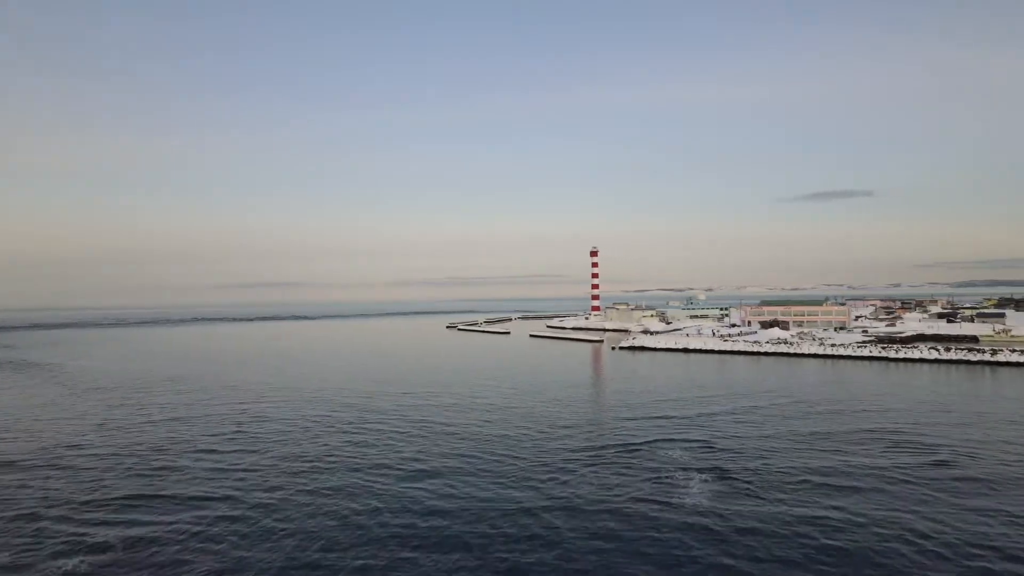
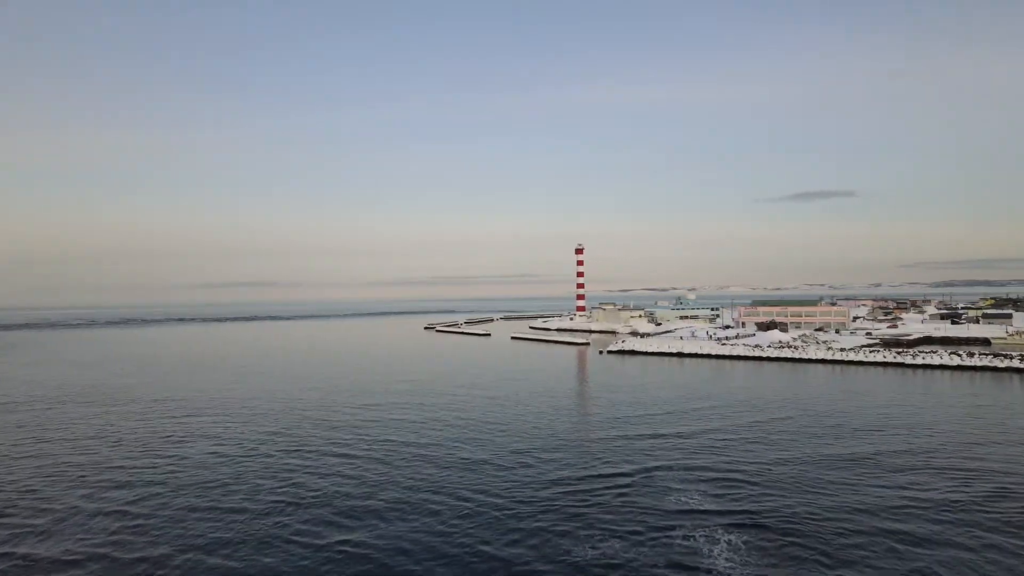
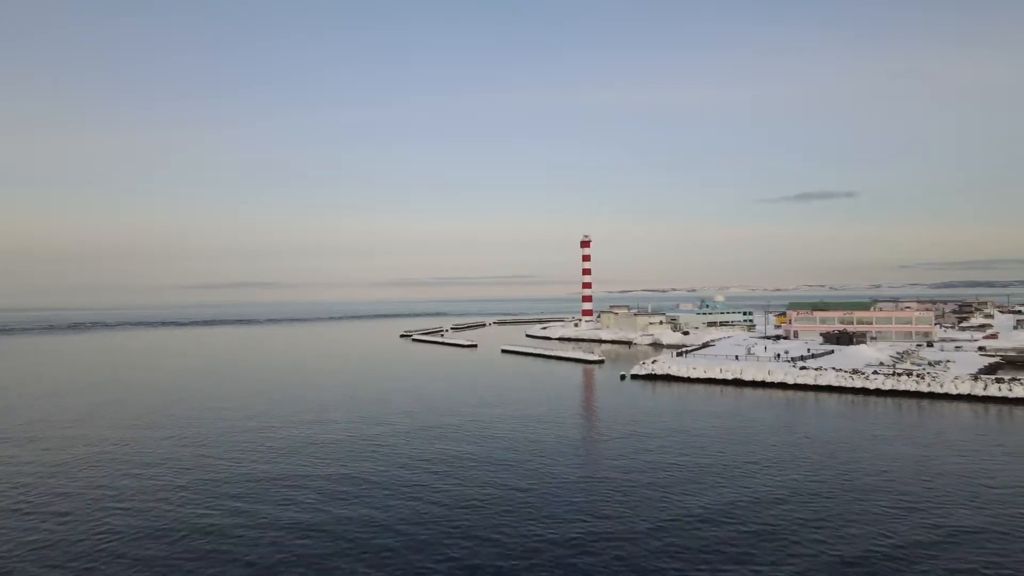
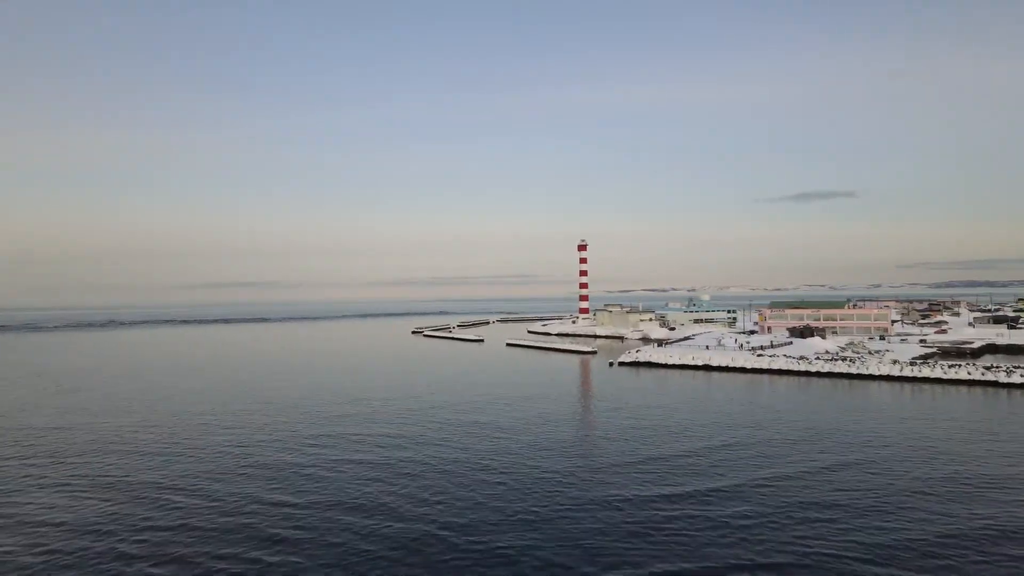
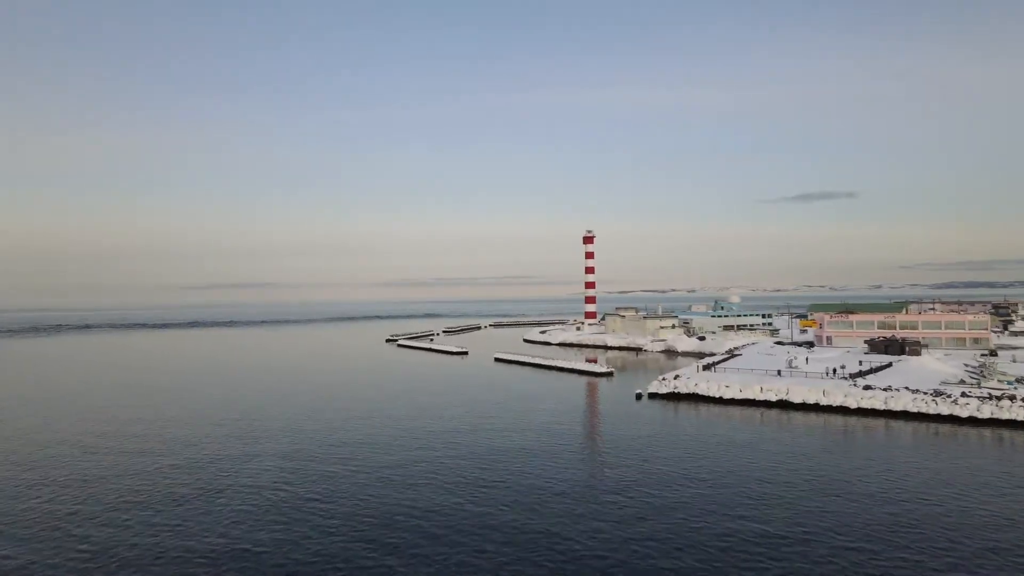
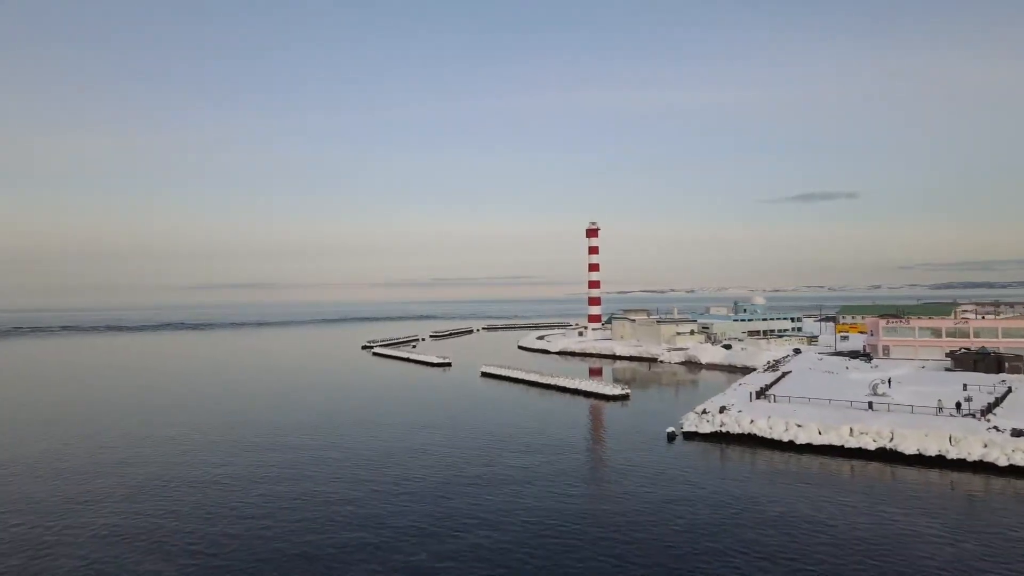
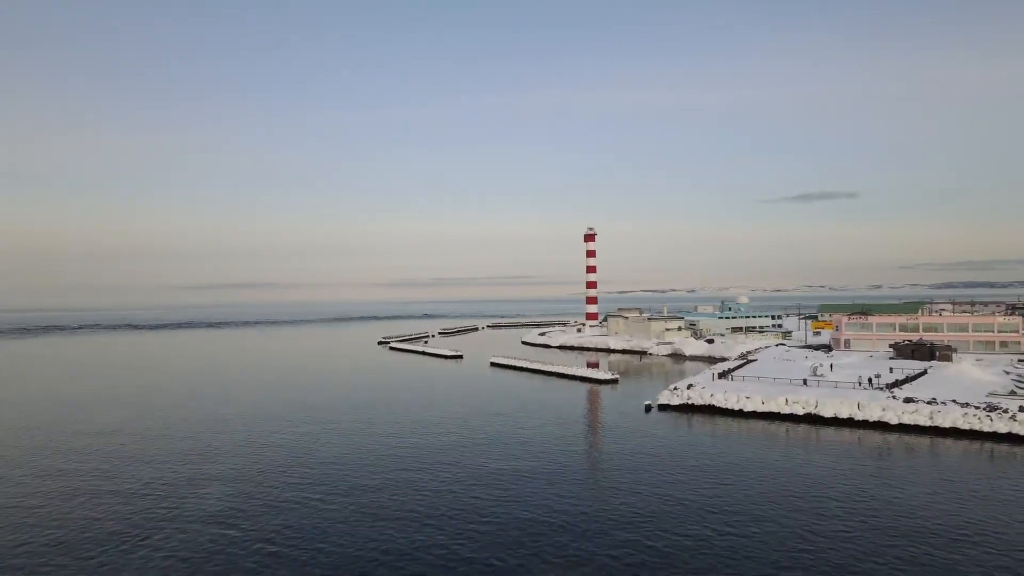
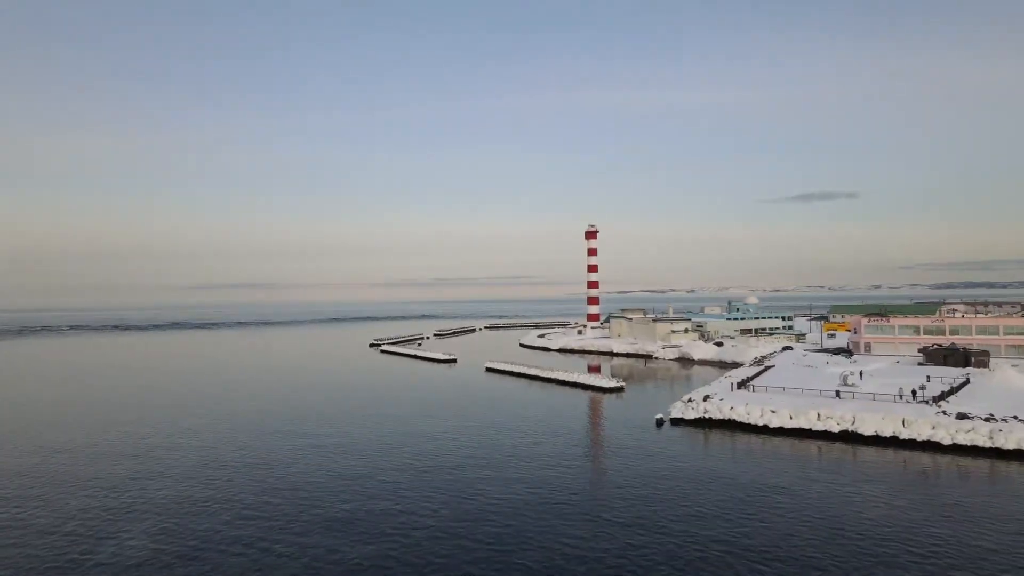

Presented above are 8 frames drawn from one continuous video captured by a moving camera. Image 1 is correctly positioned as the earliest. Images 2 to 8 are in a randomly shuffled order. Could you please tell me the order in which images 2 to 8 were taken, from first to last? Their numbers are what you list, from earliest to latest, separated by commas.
2, 4, 3, 5, 7, 8, 6
